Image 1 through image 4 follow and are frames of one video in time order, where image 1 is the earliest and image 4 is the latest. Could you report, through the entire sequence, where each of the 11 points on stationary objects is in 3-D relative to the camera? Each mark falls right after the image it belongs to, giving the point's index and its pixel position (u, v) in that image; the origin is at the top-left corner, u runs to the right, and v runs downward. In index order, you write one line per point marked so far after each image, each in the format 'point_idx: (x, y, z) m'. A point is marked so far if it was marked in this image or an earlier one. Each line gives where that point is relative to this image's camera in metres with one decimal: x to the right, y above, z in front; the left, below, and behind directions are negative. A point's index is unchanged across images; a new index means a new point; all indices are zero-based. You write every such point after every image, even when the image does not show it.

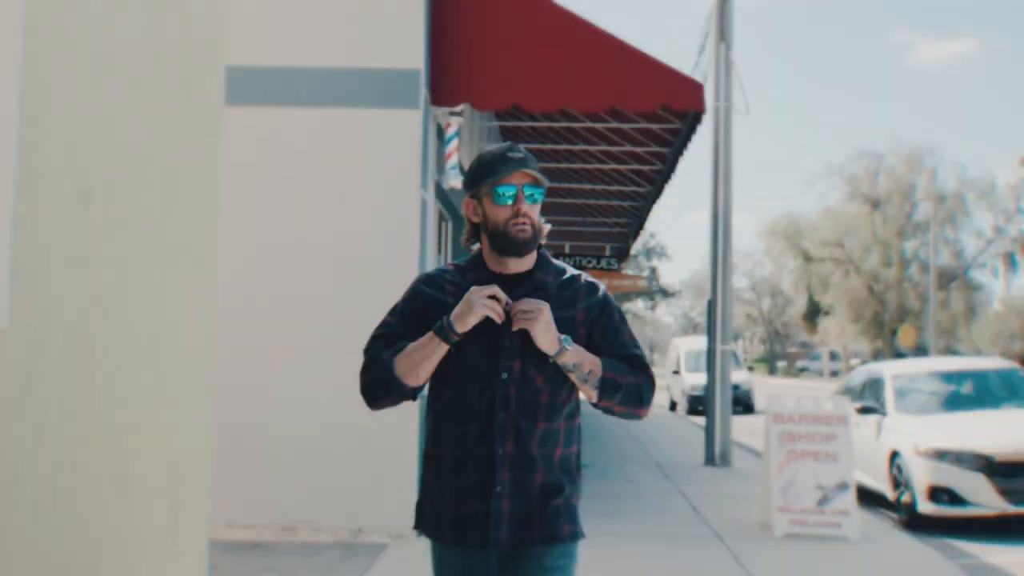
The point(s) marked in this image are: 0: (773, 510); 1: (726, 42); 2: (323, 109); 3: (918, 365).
0: (+2.2, -1.9, +8.1) m
1: (+3.1, +3.4, +13.7) m
2: (-1.5, +1.4, +7.7) m
3: (+4.5, -0.9, +10.7) m
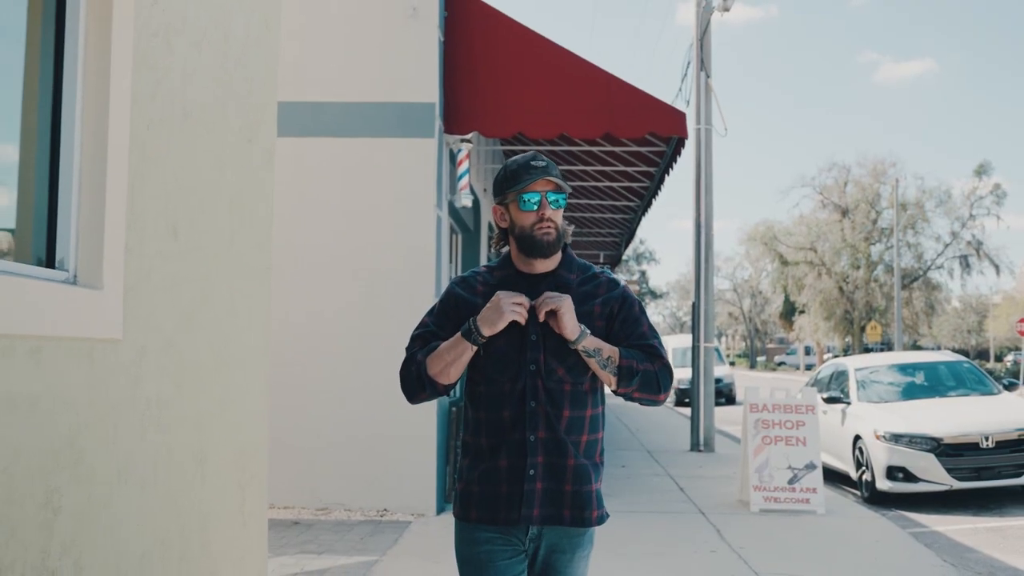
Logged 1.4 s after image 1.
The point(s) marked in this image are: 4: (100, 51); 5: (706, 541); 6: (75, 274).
0: (+2.3, -1.9, +9.1) m
1: (+3.0, +3.3, +14.8) m
2: (-1.5, +1.3, +8.7) m
3: (+4.5, -0.9, +11.8) m
4: (-1.3, +0.8, +3.1) m
5: (+1.6, -2.1, +7.9) m
6: (-1.4, 0.0, +3.1) m
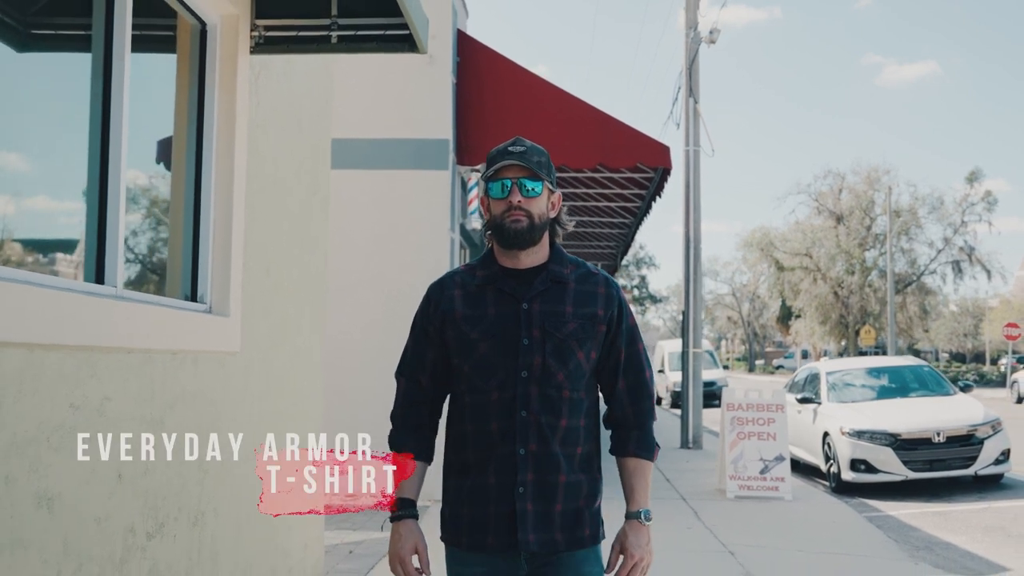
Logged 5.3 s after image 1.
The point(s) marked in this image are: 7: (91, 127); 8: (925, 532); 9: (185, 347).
0: (+2.3, -2.1, +10.3) m
1: (+3.0, +3.2, +16.0) m
2: (-1.4, +1.2, +9.9) m
3: (+4.6, -1.0, +13.0) m
4: (-1.3, +0.6, +4.3) m
5: (+1.7, -2.2, +9.1) m
6: (-1.3, -0.1, +4.3) m
7: (-1.5, +0.6, +3.4) m
8: (+3.9, -2.3, +9.1) m
9: (-1.3, -0.2, +3.8) m
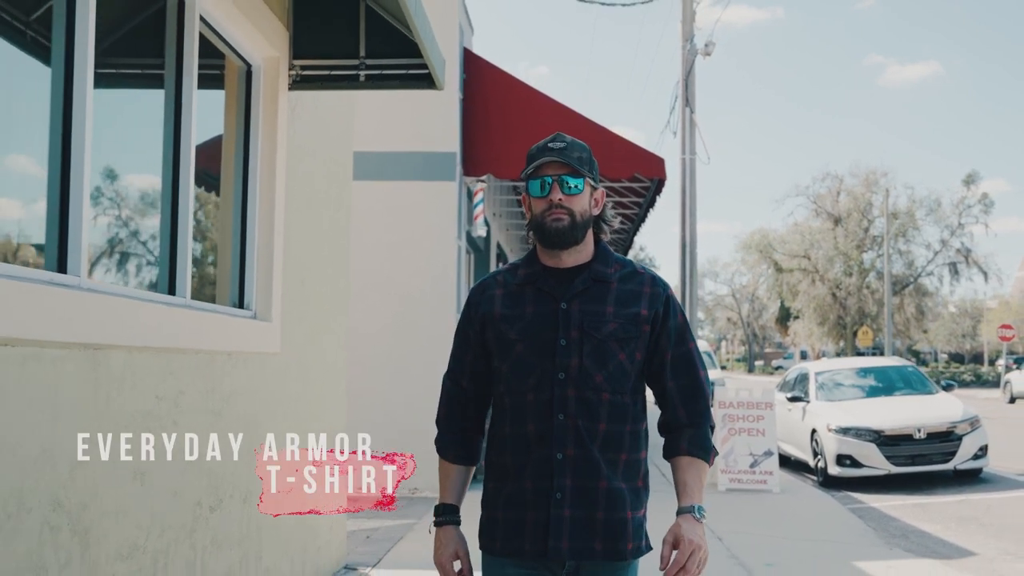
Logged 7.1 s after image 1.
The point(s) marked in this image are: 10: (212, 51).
0: (+2.4, -2.1, +11.0) m
1: (+3.1, +3.1, +16.6) m
2: (-1.4, +1.2, +10.5) m
3: (+4.6, -1.1, +13.6) m
4: (-1.3, +0.6, +5.0) m
5: (+1.7, -2.3, +9.7) m
6: (-1.3, -0.1, +4.9) m
7: (-1.5, +0.5, +4.0) m
8: (+3.9, -2.4, +9.7) m
9: (-1.3, -0.3, +4.5) m
10: (-1.4, +1.1, +4.5) m
